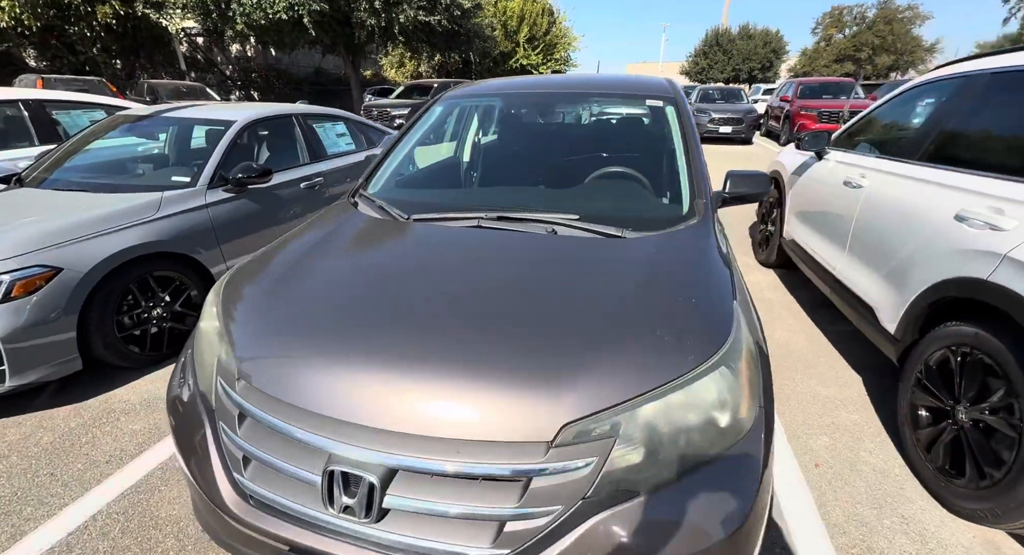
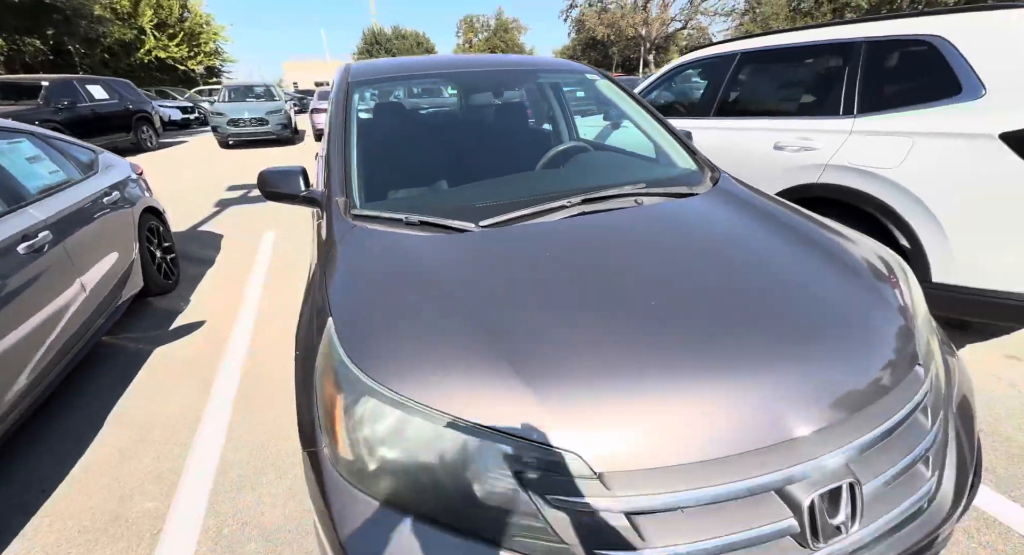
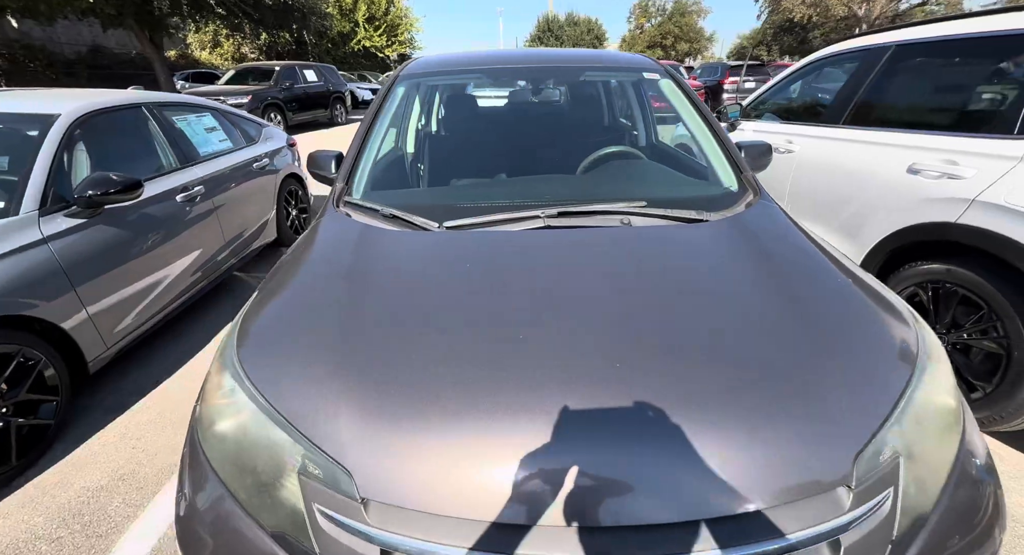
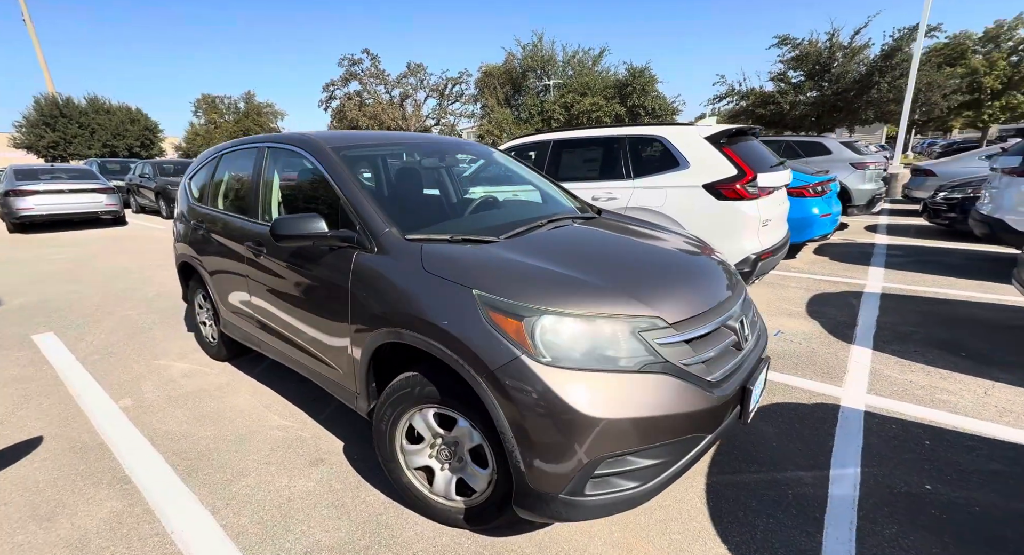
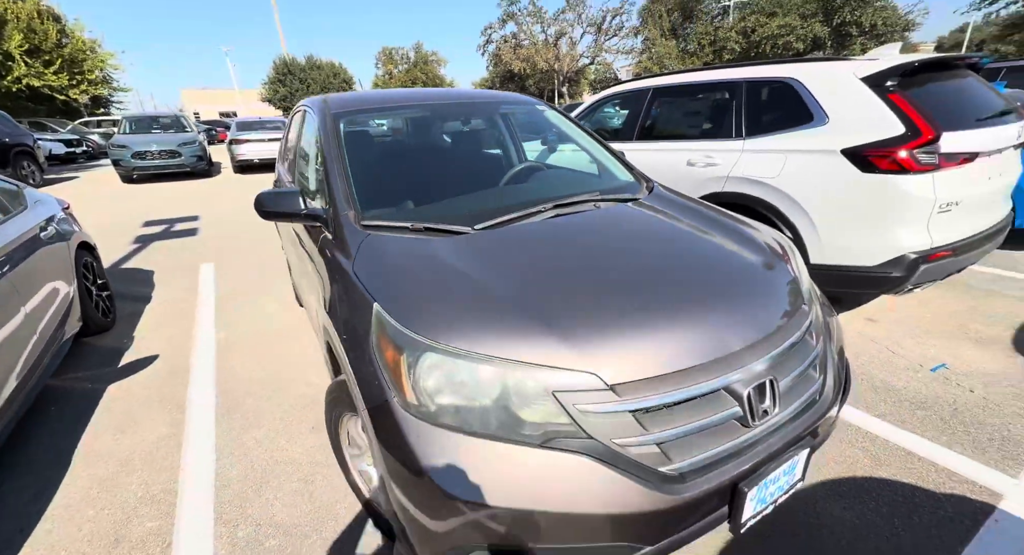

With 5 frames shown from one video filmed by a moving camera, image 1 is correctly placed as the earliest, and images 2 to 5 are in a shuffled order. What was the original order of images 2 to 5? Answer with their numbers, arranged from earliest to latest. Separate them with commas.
3, 2, 5, 4
